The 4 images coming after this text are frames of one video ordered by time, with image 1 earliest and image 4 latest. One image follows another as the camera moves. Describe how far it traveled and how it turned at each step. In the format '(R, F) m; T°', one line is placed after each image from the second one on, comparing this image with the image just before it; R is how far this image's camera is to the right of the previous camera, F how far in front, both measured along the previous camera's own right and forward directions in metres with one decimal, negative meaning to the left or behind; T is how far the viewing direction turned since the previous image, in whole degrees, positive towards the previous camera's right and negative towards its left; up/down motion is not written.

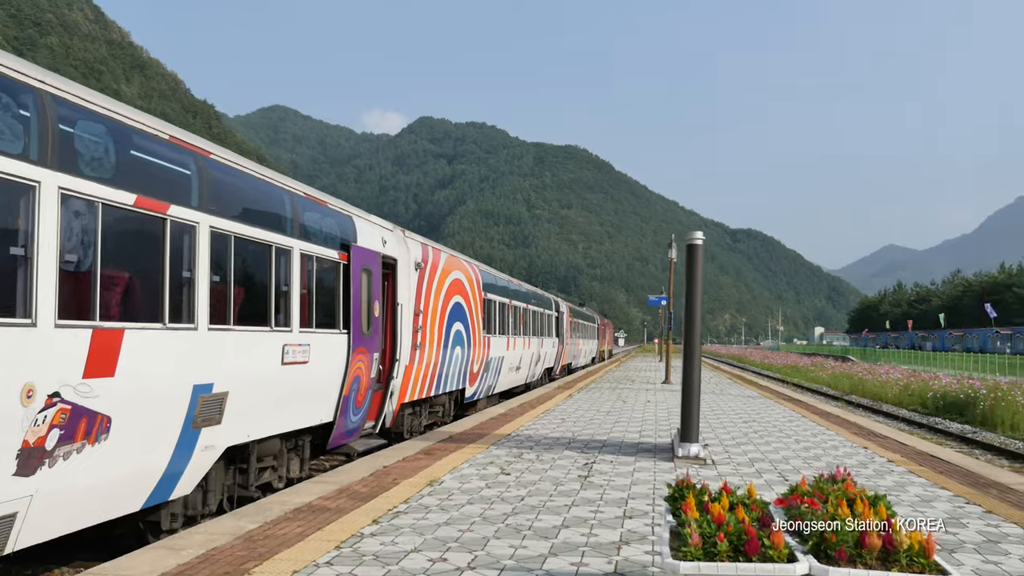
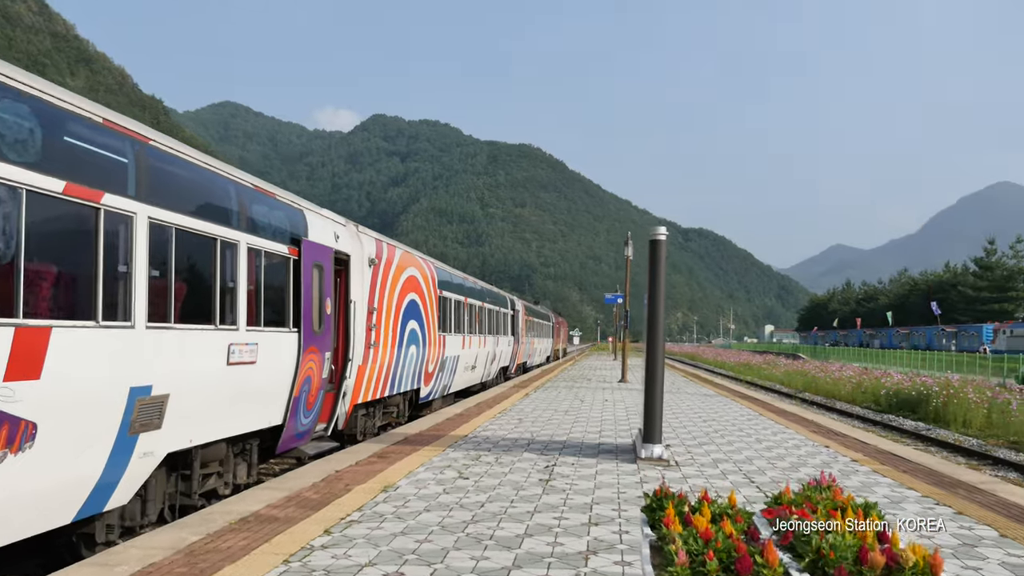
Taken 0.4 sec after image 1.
(-0.1, +0.3) m; +3°
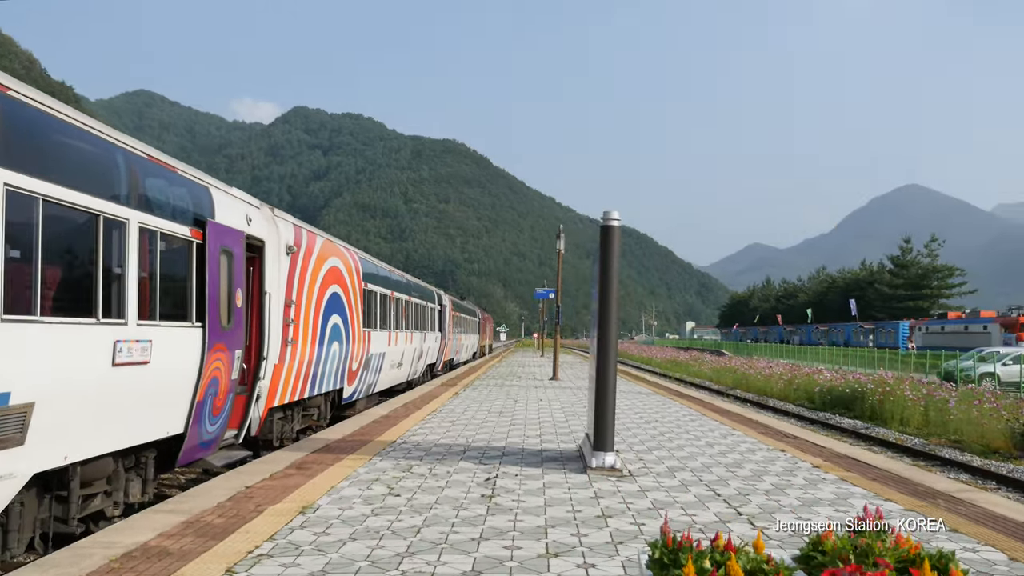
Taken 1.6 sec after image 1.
(-0.1, +1.0) m; +5°
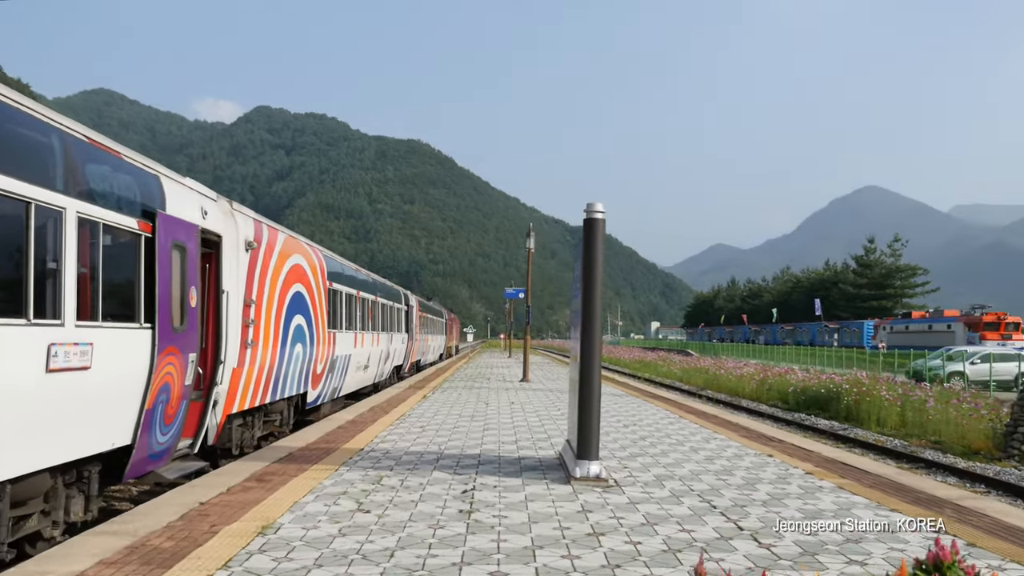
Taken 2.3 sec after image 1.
(-0.1, +0.6) m; +2°
